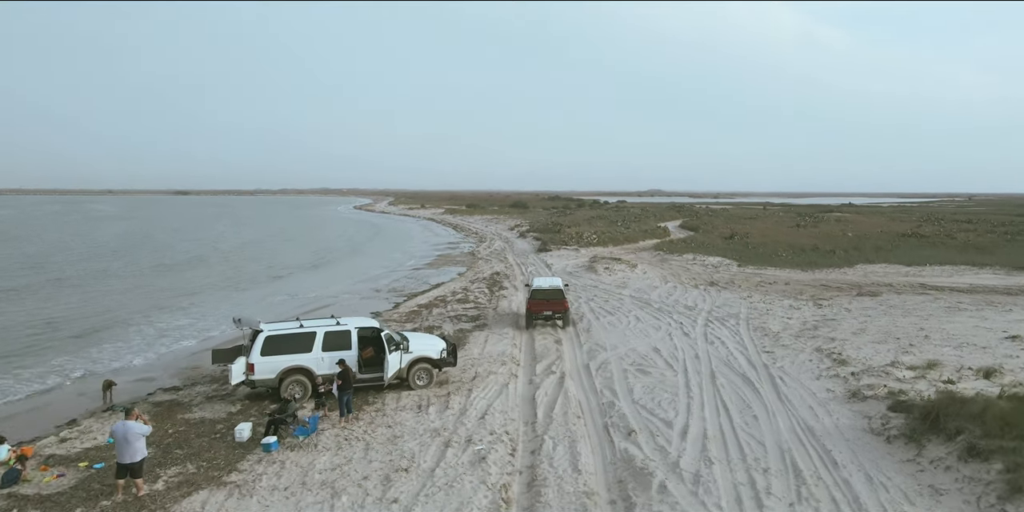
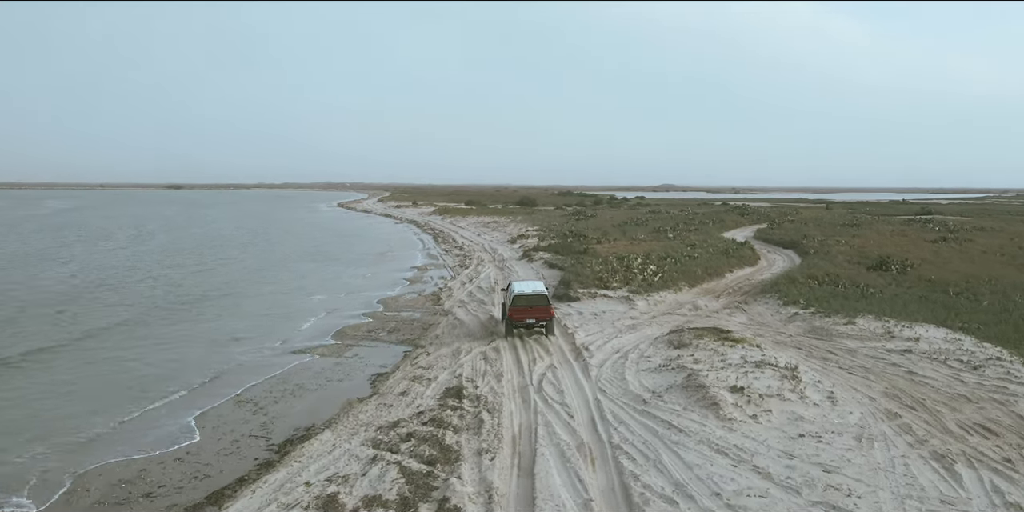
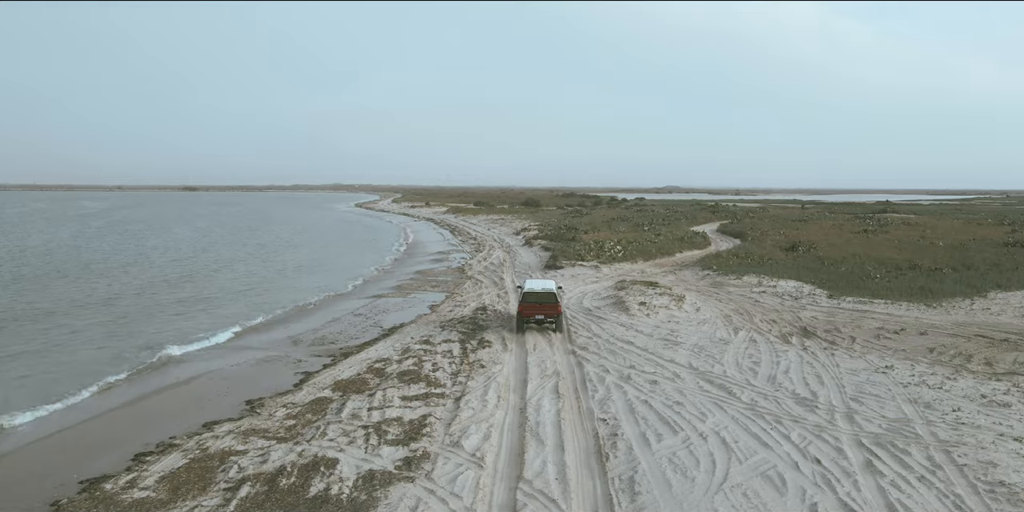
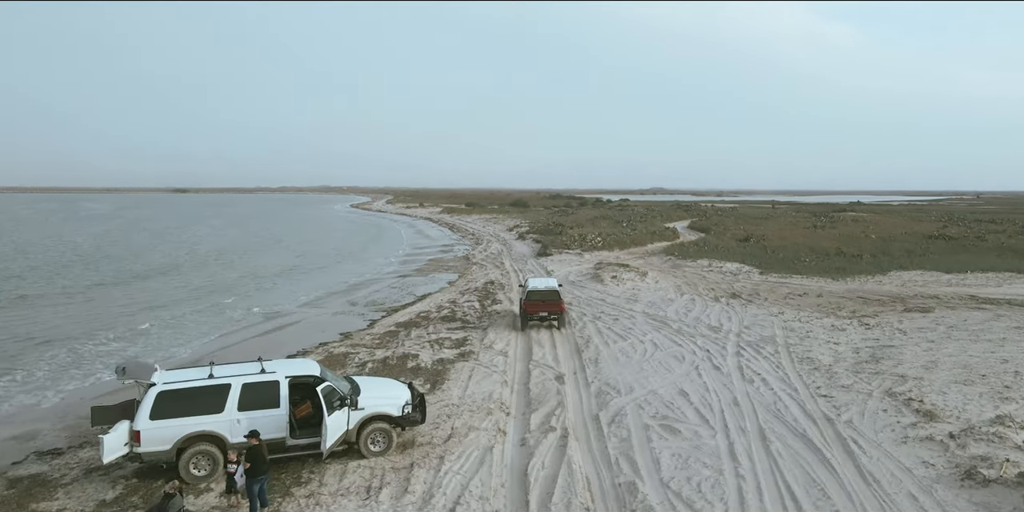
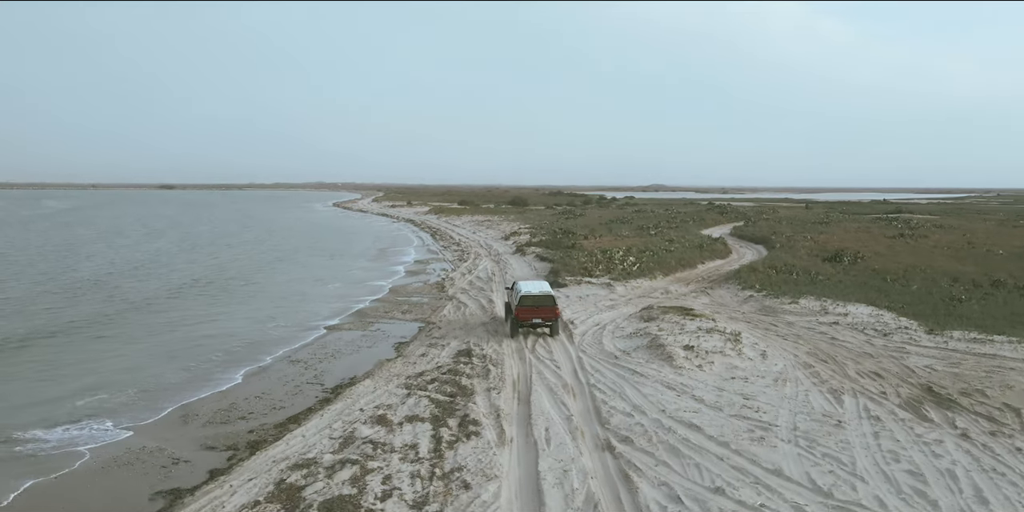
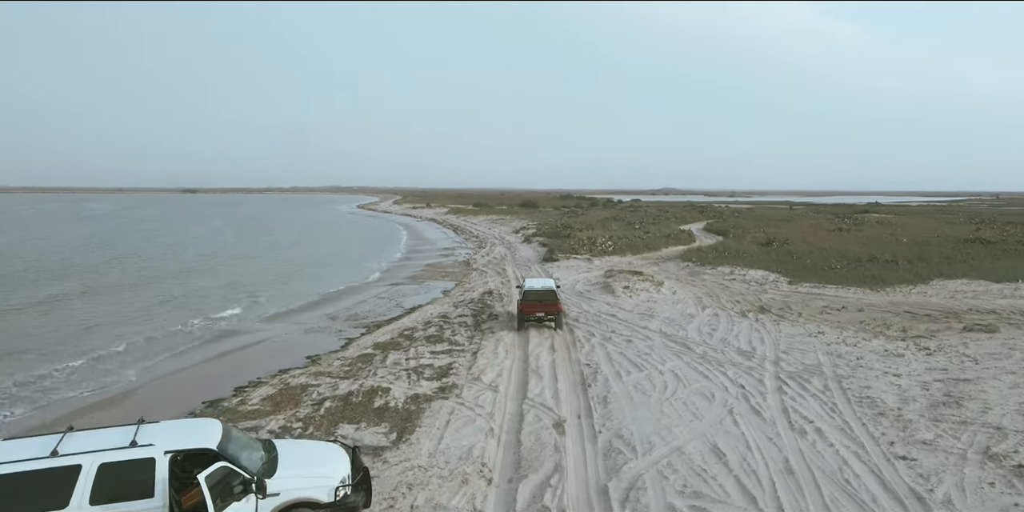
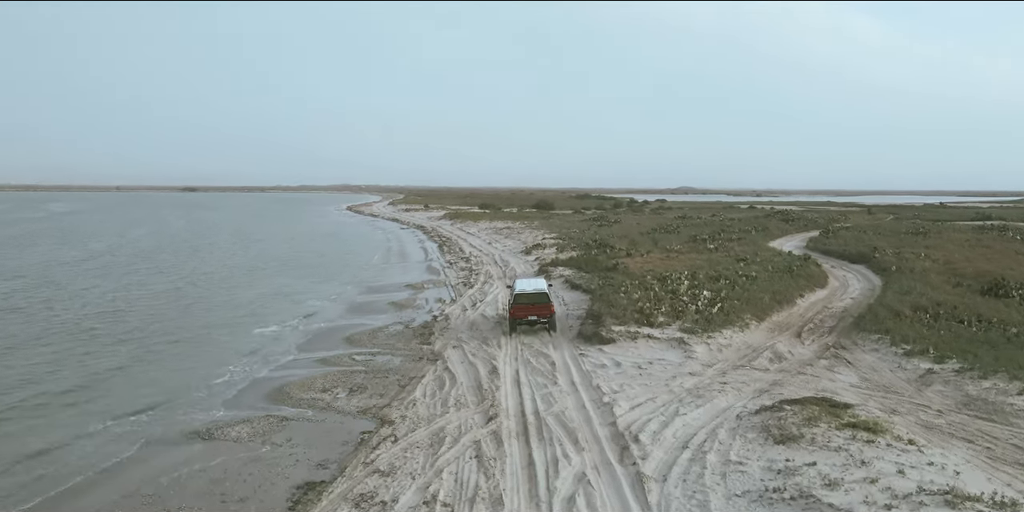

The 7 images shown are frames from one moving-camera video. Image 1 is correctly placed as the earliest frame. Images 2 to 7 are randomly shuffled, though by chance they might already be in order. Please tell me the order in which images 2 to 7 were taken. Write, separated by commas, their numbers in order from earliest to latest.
4, 6, 3, 5, 2, 7
